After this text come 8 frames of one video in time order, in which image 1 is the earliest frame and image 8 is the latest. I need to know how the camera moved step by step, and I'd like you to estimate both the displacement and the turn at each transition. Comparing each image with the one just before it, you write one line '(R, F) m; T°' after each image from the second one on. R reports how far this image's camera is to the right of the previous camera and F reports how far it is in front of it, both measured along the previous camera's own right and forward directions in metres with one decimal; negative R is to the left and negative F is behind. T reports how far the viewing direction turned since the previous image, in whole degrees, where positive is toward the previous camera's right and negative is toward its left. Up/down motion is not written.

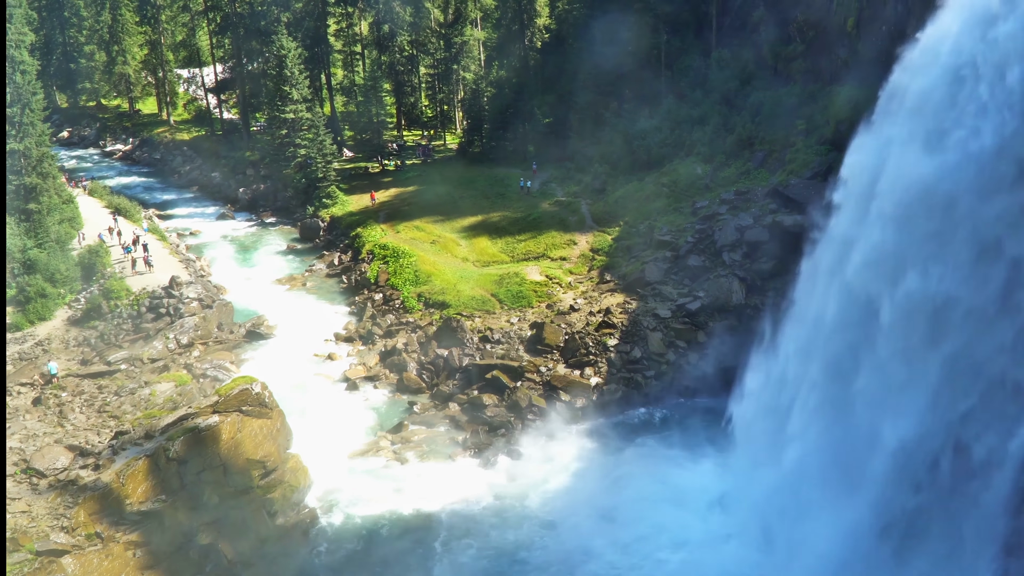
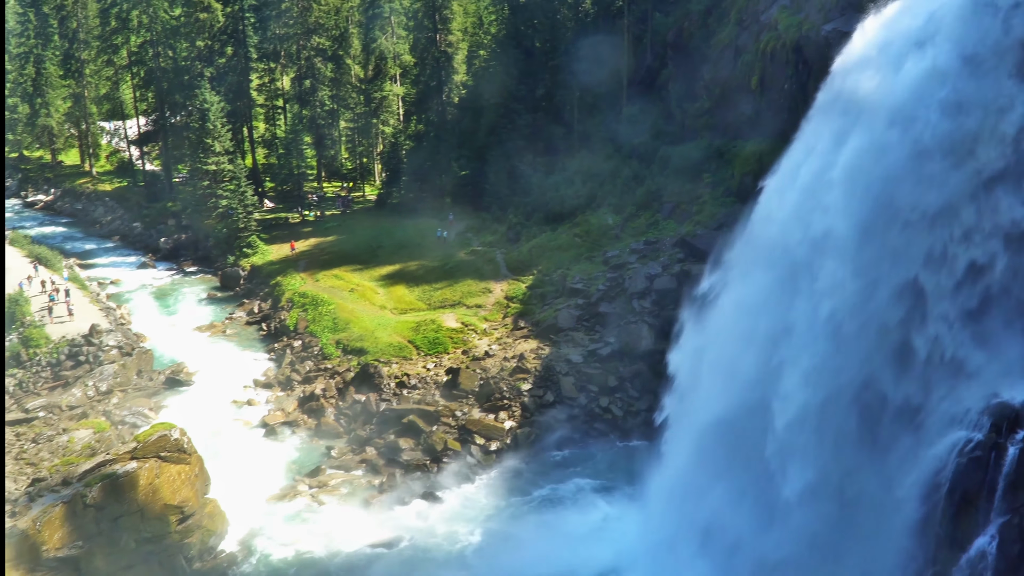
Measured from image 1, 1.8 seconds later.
(+0.2, -1.1) m; +4°
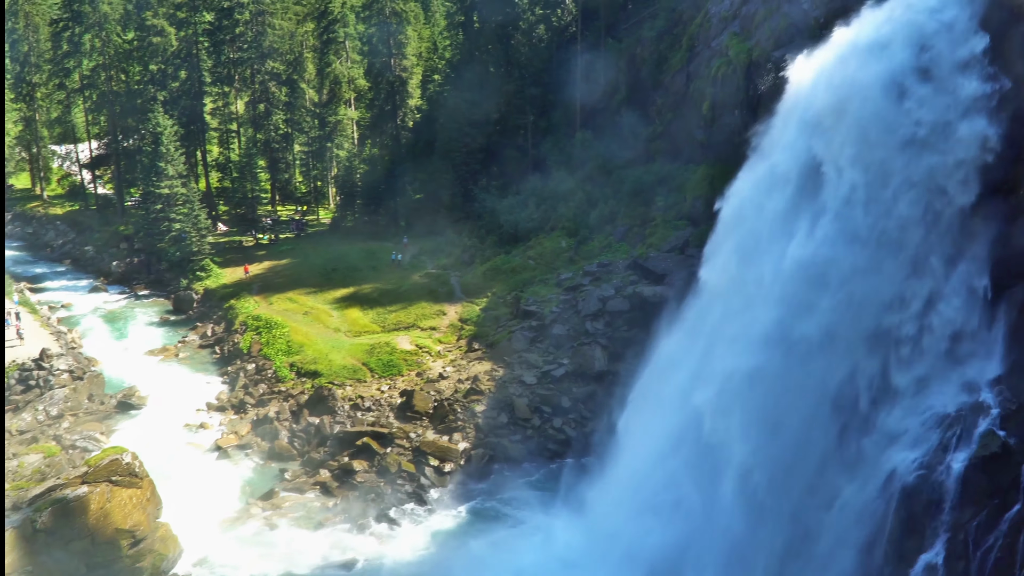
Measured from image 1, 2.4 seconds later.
(+0.1, -0.4) m; +2°
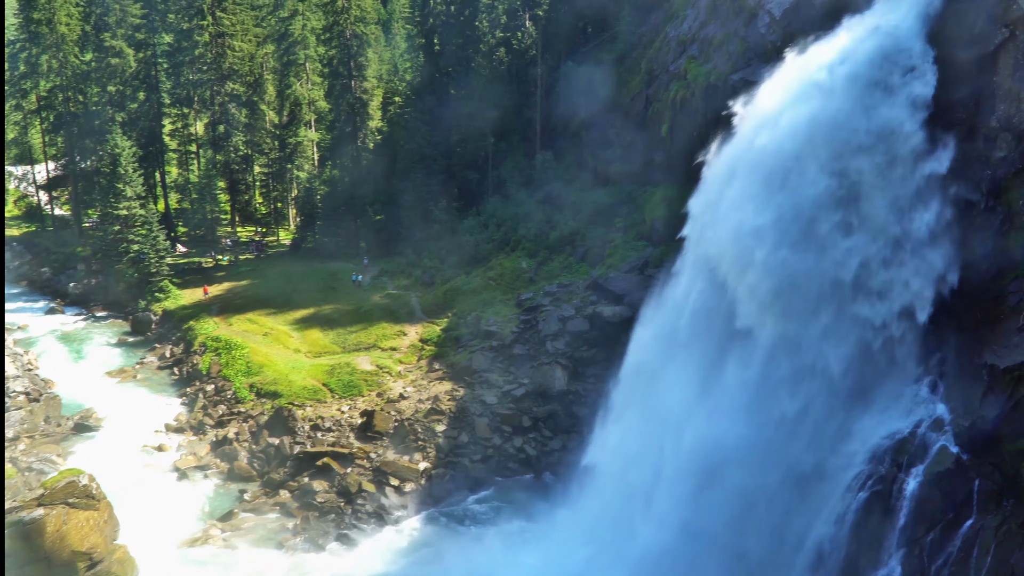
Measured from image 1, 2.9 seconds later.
(+0.1, -0.3) m; +2°
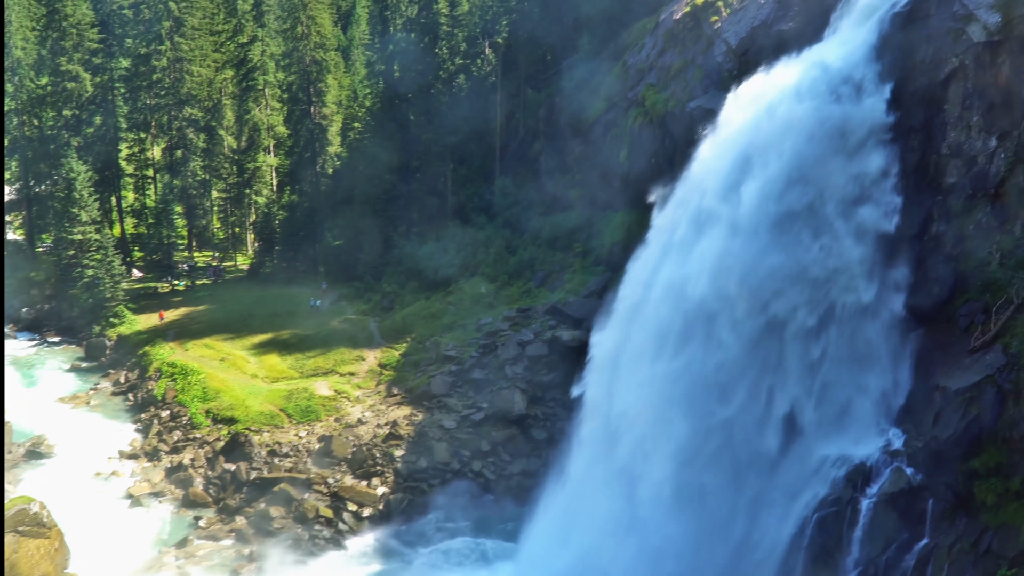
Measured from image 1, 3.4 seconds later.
(+0.2, -0.2) m; +2°
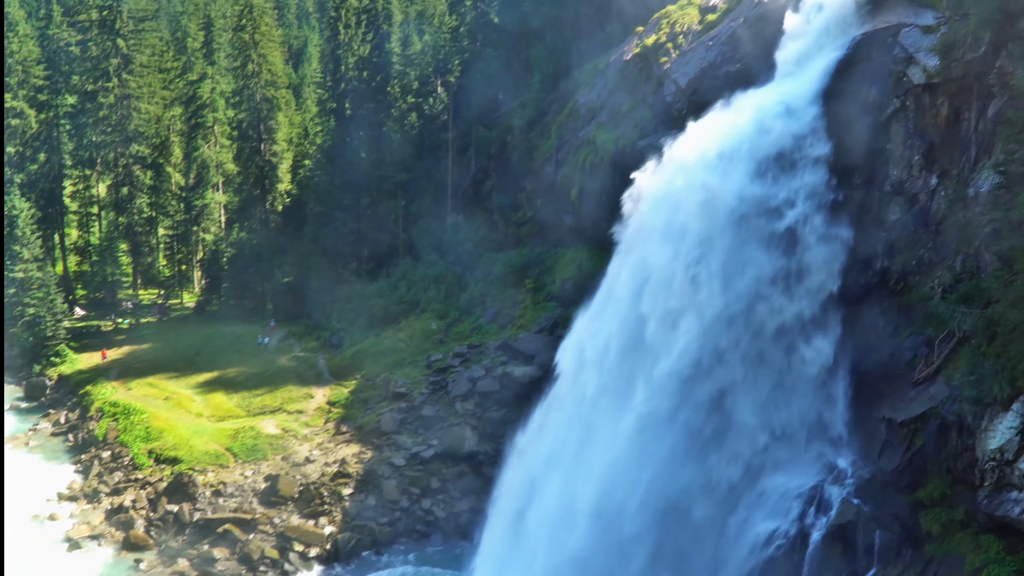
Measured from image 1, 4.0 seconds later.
(+0.4, -0.1) m; +2°
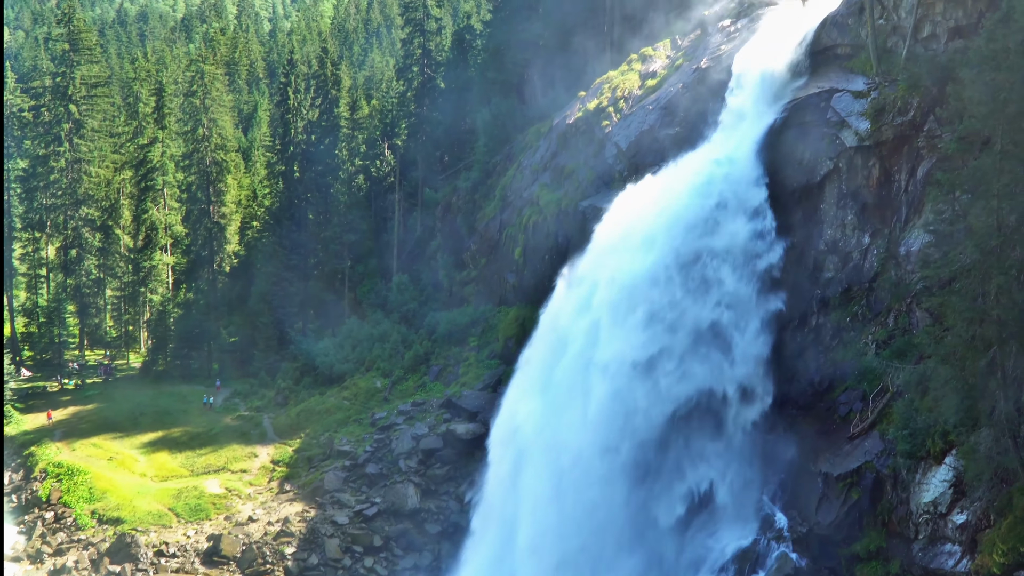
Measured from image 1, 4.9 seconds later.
(+0.3, -1.1) m; +3°
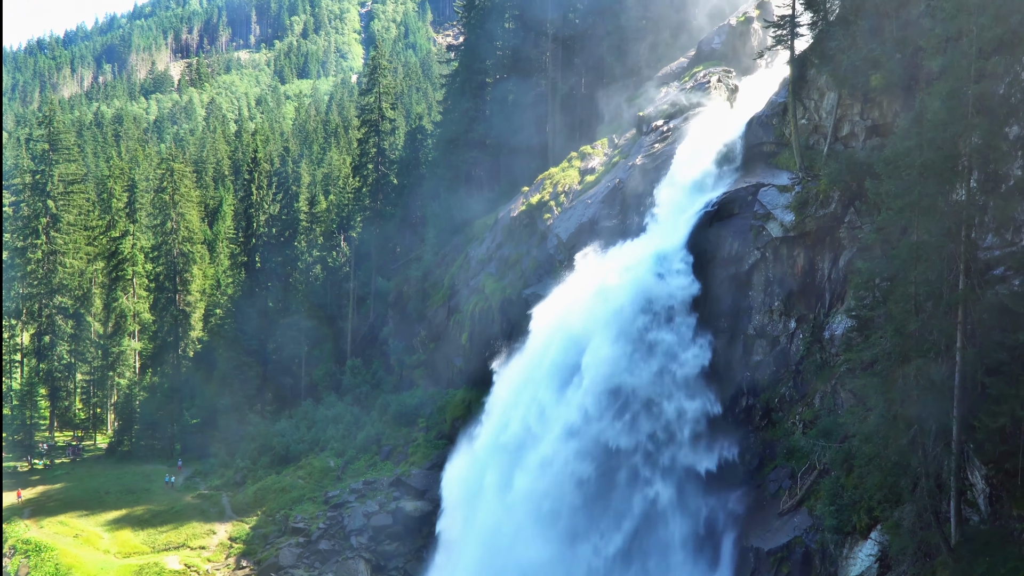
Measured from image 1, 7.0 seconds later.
(-0.2, -2.8) m; +3°
